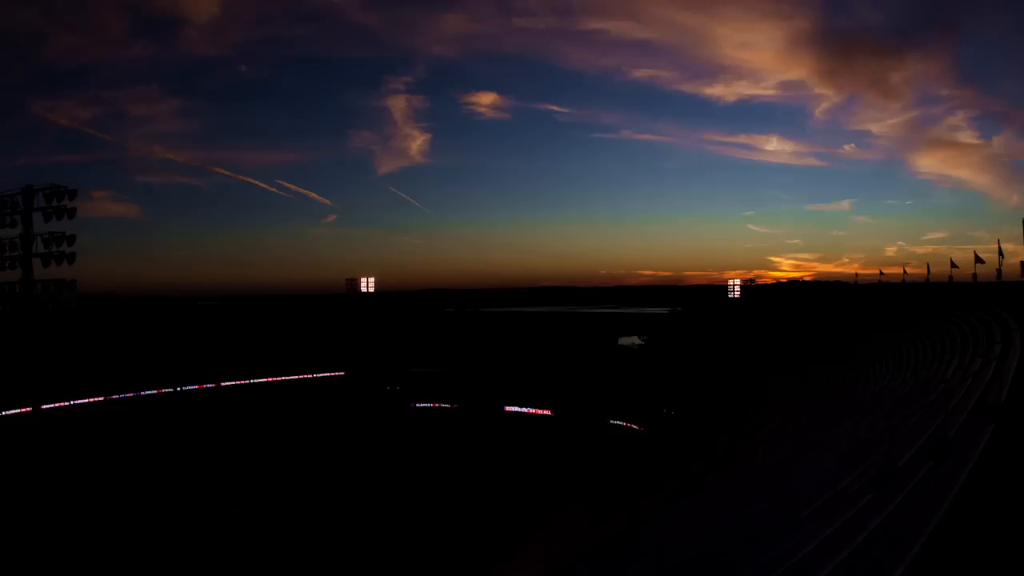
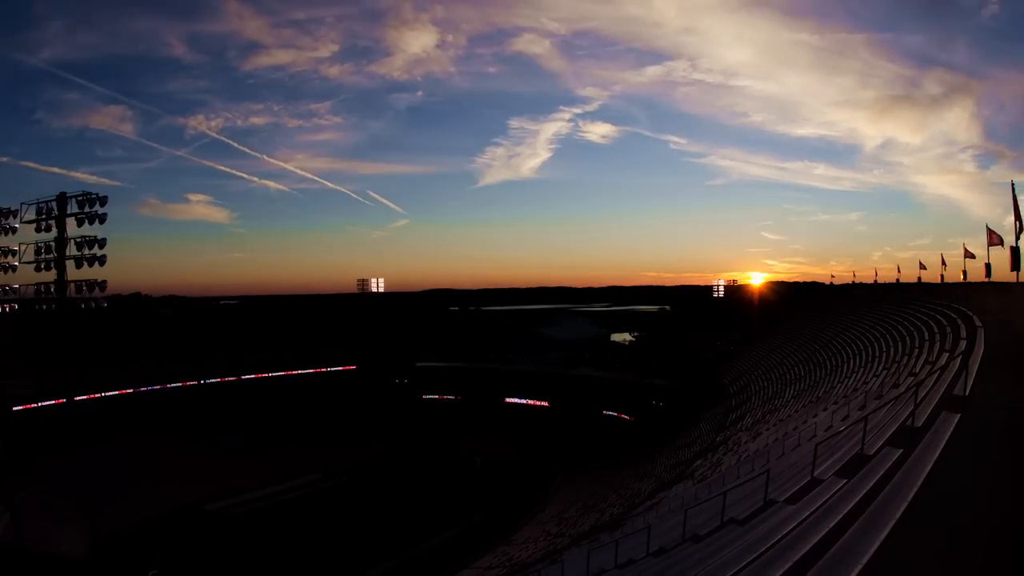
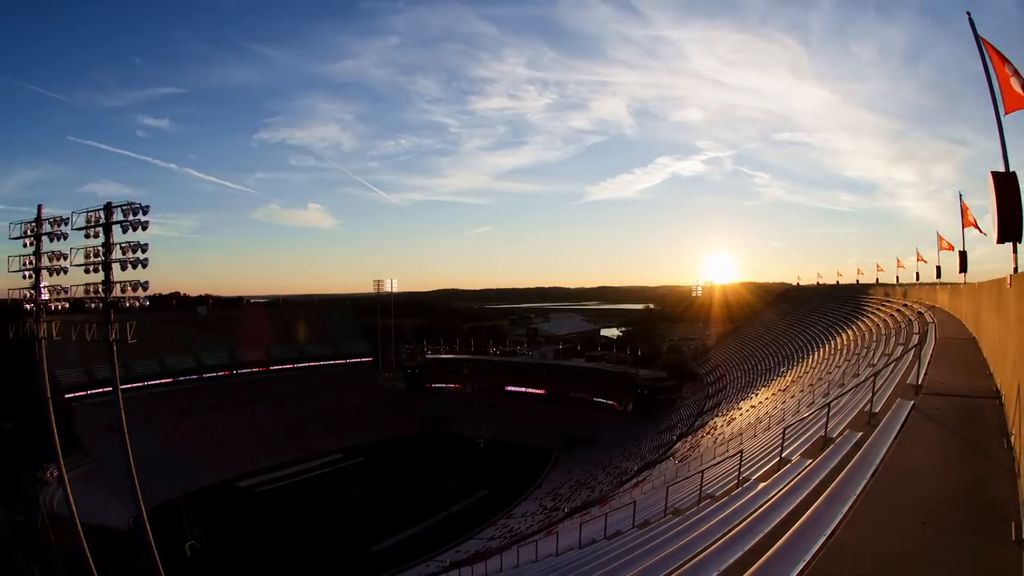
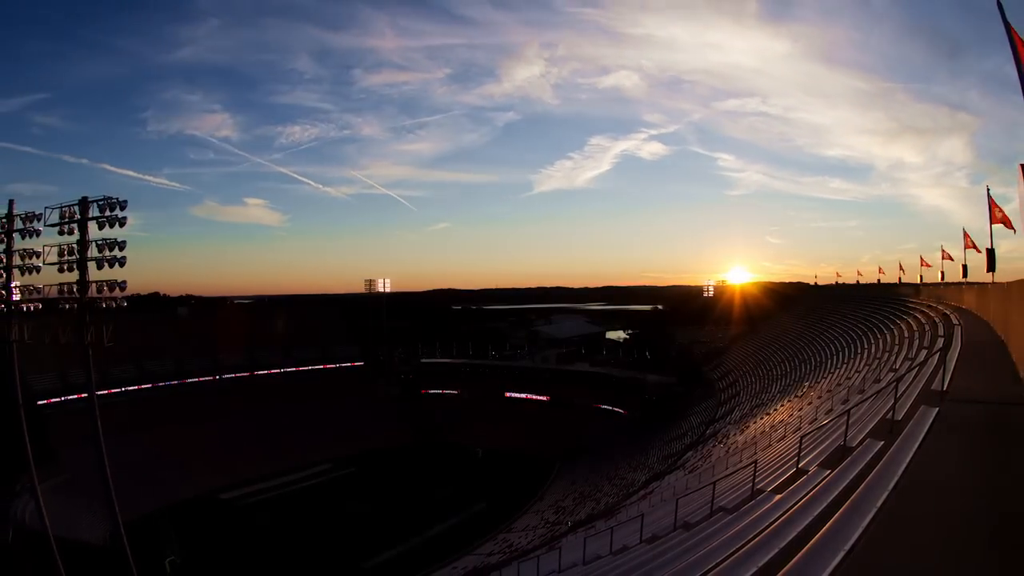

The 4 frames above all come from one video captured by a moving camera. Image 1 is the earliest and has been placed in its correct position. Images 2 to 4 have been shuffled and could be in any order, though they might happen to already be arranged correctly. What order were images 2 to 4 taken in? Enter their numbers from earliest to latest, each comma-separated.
2, 4, 3
